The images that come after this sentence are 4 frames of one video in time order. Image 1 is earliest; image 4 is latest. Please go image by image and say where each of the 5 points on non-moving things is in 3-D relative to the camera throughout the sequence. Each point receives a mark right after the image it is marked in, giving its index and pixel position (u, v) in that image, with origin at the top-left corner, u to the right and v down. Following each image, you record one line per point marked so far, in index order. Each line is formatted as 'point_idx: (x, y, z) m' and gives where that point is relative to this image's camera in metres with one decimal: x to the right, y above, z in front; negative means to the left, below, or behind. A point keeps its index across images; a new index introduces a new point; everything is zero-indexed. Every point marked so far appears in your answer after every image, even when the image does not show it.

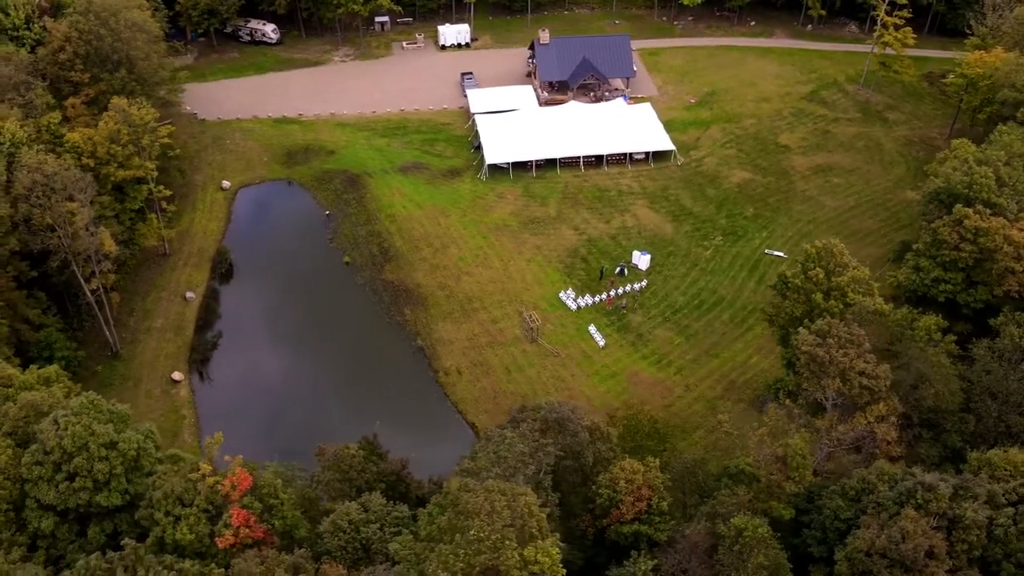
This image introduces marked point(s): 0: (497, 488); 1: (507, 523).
0: (-0.5, -4.4, +20.1) m
1: (-0.3, -4.9, +19.2) m
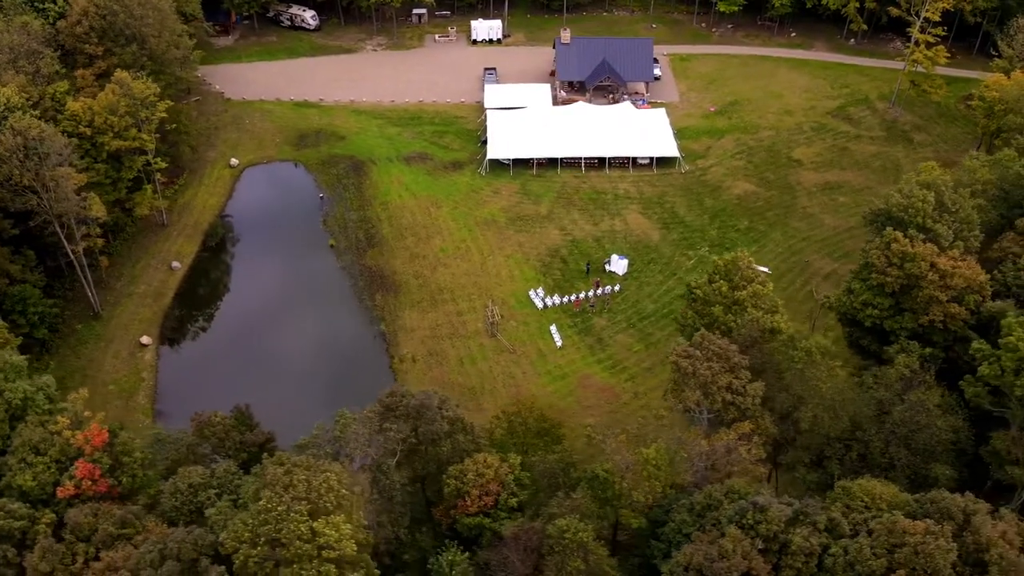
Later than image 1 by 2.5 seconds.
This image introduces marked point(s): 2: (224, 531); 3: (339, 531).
0: (-4.7, -3.9, +20.6) m
1: (-4.6, -4.5, +19.6) m
2: (-6.2, -5.3, +19.8) m
3: (-3.7, -5.2, +19.3) m
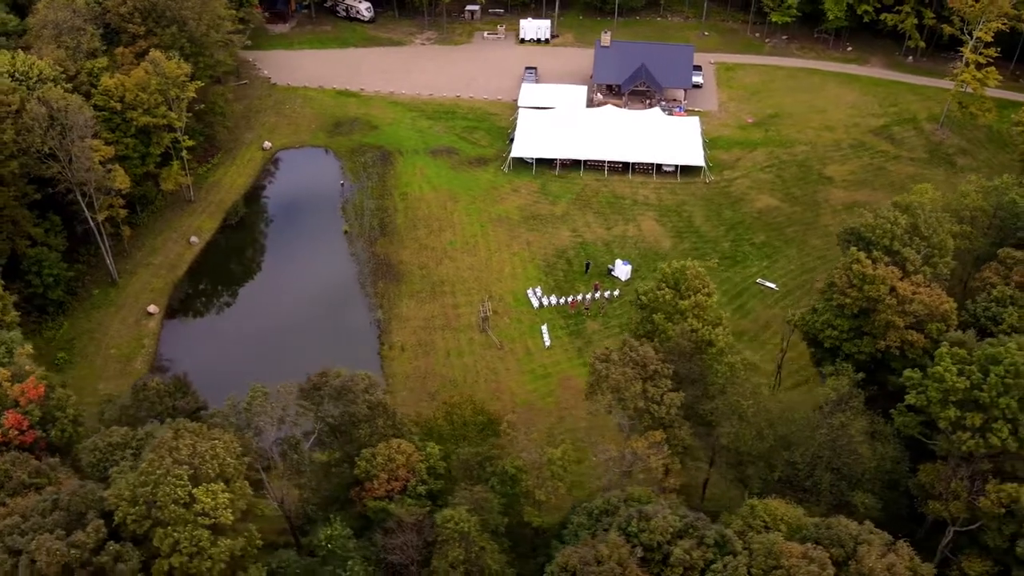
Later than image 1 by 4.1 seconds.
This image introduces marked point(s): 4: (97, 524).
0: (-7.3, -3.3, +21.3) m
1: (-7.4, -3.8, +20.4) m
2: (-9.0, -4.5, +20.8) m
3: (-6.5, -4.6, +20.0) m
4: (-9.0, -5.1, +20.0) m
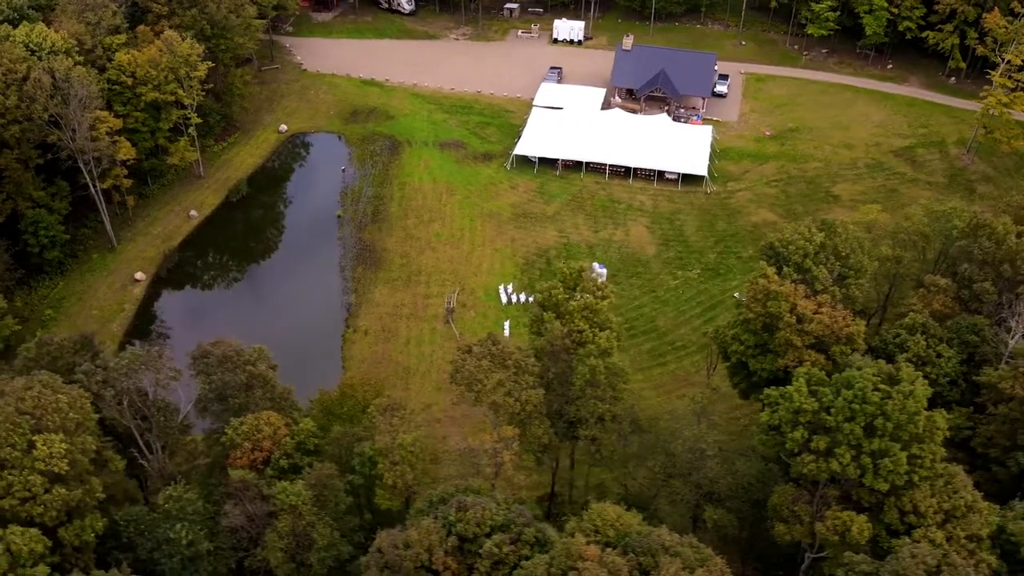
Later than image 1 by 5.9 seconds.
0: (-11.2, -2.3, +22.5) m
1: (-11.4, -2.9, +21.6) m
2: (-13.0, -3.4, +22.1) m
3: (-10.6, -3.7, +21.1) m
4: (-13.2, -4.0, +21.3) m
